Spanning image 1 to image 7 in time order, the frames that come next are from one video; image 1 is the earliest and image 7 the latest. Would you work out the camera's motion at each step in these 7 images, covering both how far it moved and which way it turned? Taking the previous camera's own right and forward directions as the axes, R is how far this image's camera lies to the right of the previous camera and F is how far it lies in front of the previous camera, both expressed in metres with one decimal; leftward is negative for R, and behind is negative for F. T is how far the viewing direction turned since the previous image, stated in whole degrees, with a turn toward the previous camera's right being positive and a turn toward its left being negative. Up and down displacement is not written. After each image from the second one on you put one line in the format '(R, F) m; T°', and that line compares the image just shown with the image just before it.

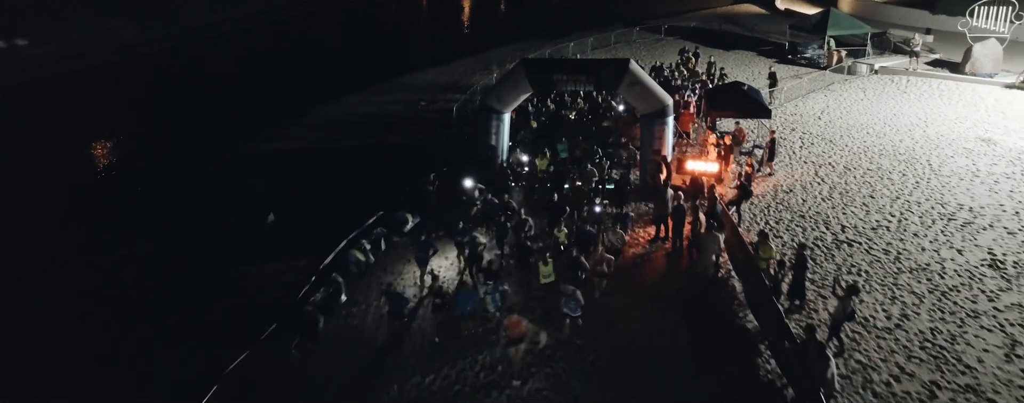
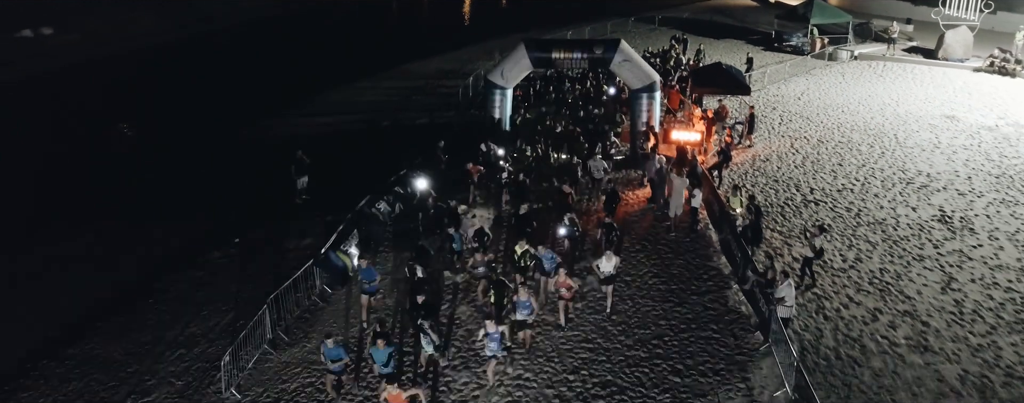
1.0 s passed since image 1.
(0.0, -1.4) m; 0°
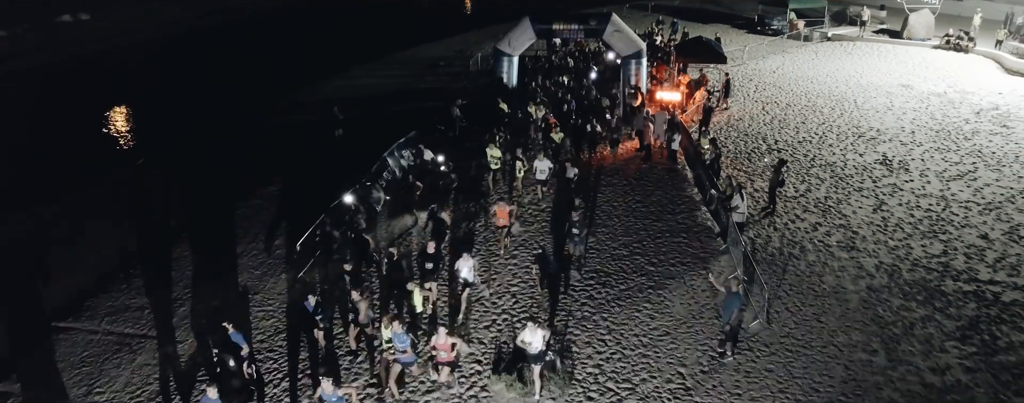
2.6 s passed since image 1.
(-0.2, -2.2) m; 0°
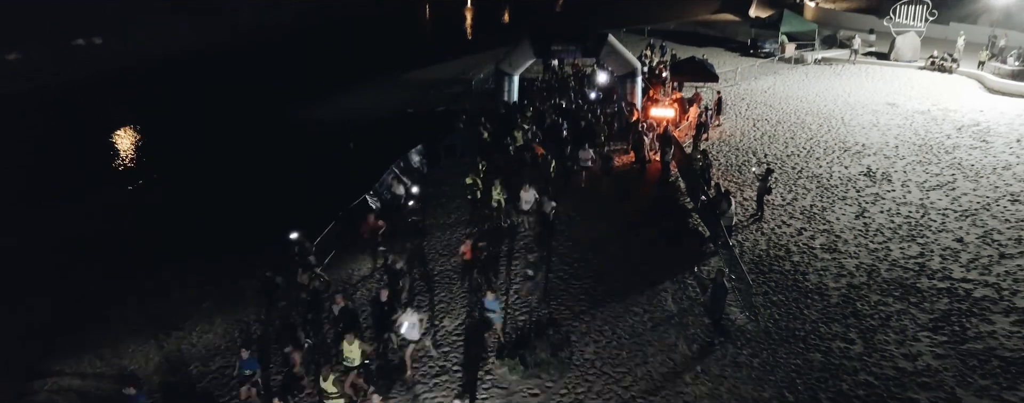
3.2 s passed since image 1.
(0.0, -0.7) m; 0°
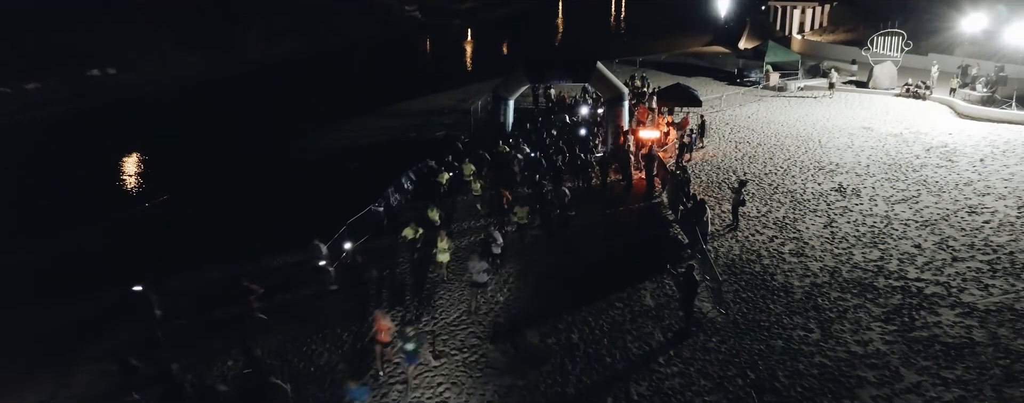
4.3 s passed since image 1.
(+0.1, -1.1) m; 0°
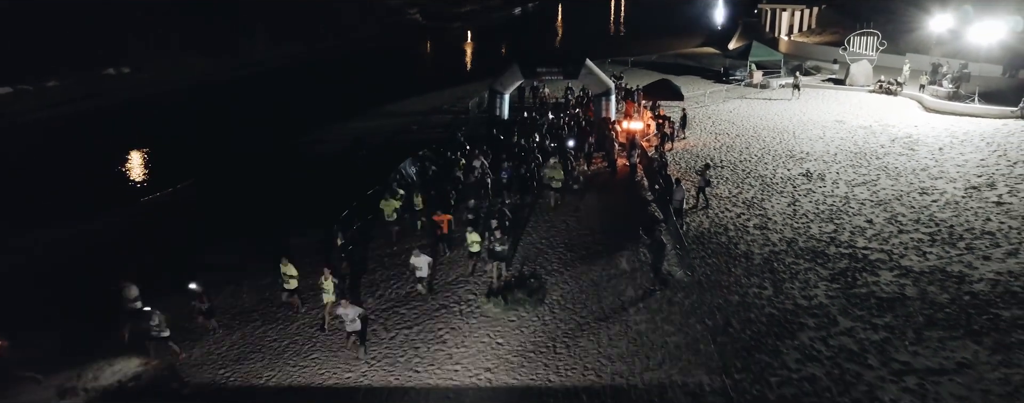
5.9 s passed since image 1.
(+0.2, -1.5) m; 0°
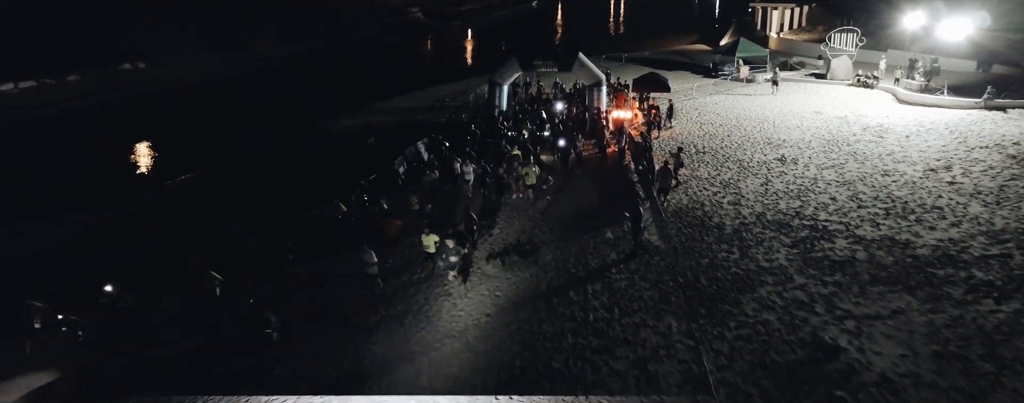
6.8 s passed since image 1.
(+0.1, -1.5) m; 0°
